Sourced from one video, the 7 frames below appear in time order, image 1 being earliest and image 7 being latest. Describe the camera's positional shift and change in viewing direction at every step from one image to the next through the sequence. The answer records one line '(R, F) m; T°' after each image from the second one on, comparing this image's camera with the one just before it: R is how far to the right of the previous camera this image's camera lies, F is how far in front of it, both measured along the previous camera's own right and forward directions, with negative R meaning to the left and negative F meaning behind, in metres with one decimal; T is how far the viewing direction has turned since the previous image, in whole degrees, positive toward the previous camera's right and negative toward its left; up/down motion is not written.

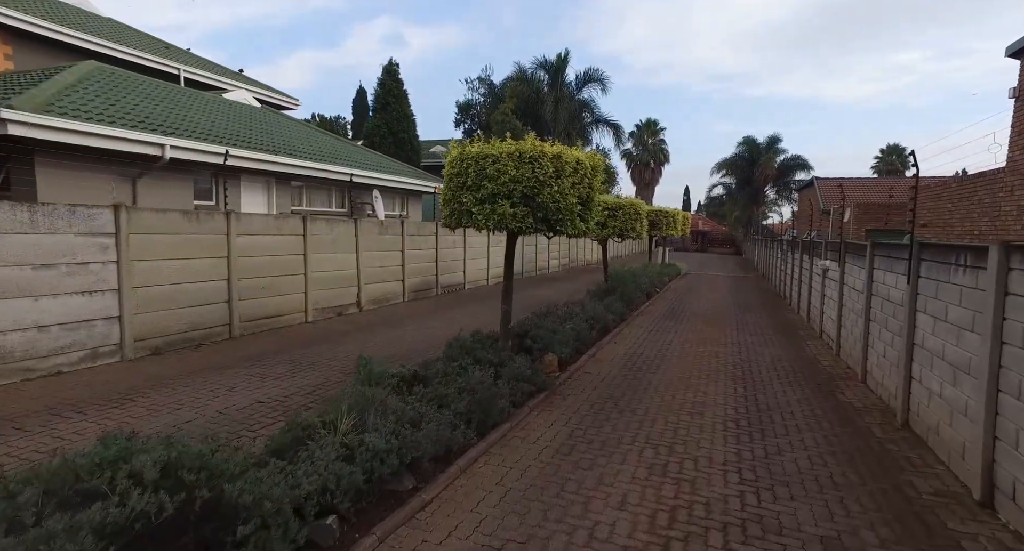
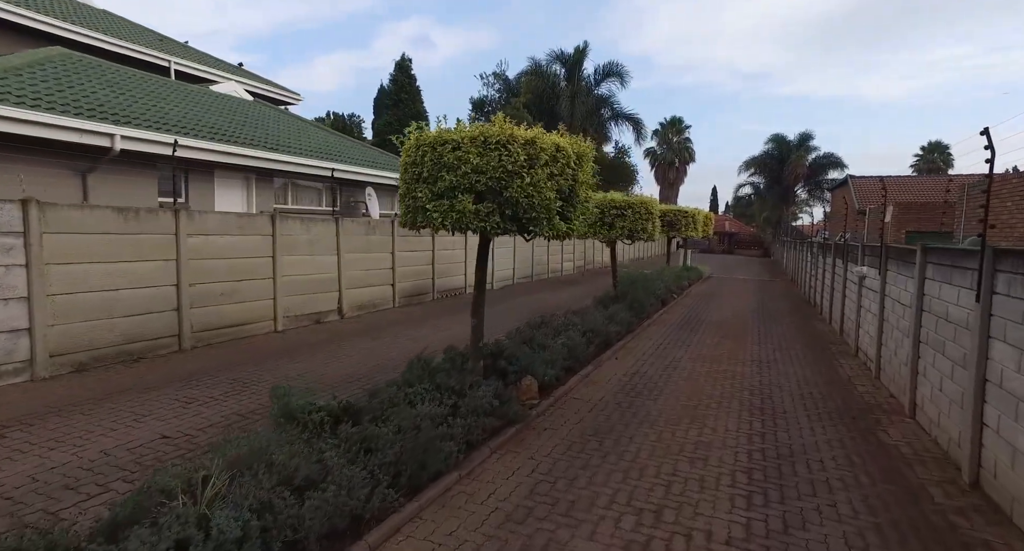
(+0.5, +1.1) m; -2°
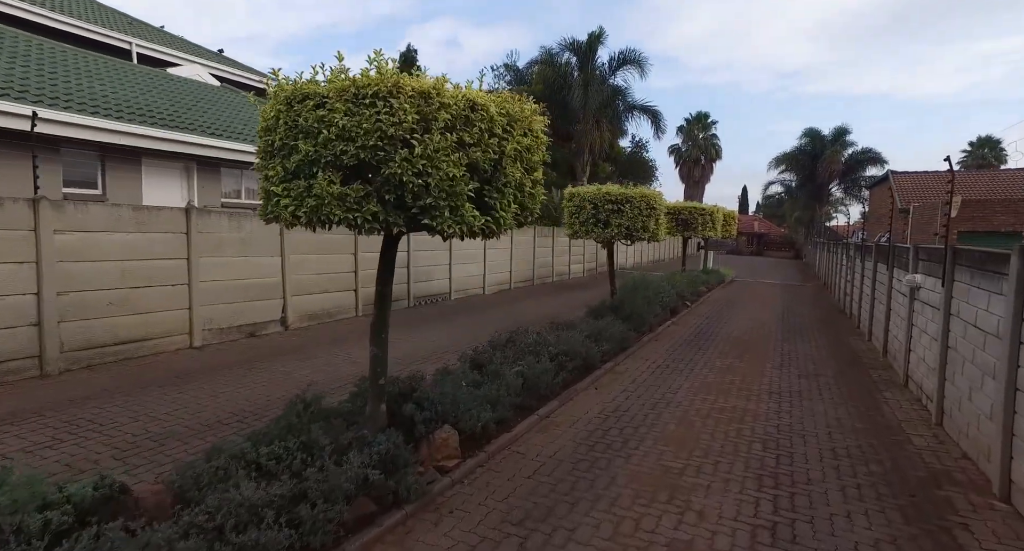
(+0.8, +1.6) m; -3°
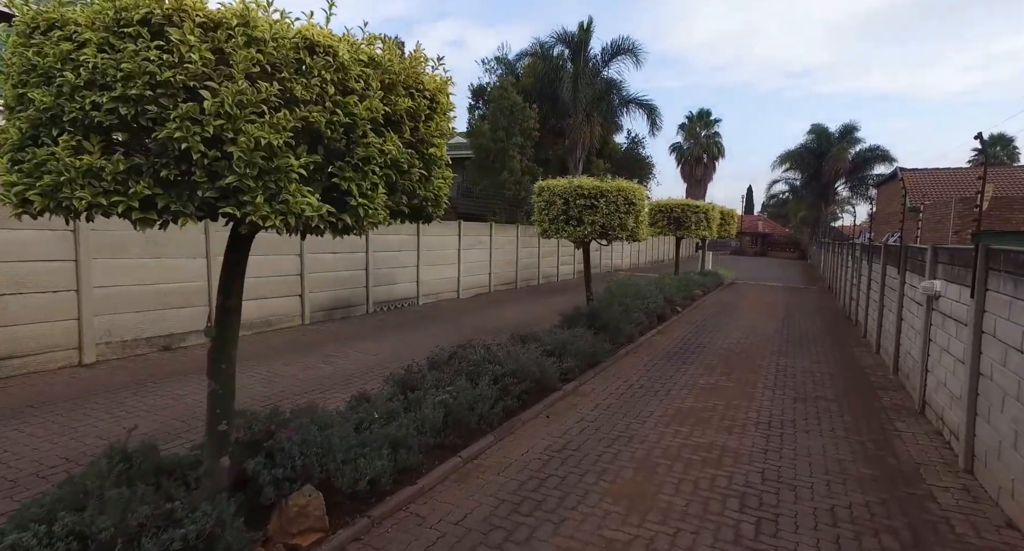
(+0.6, +1.1) m; -1°
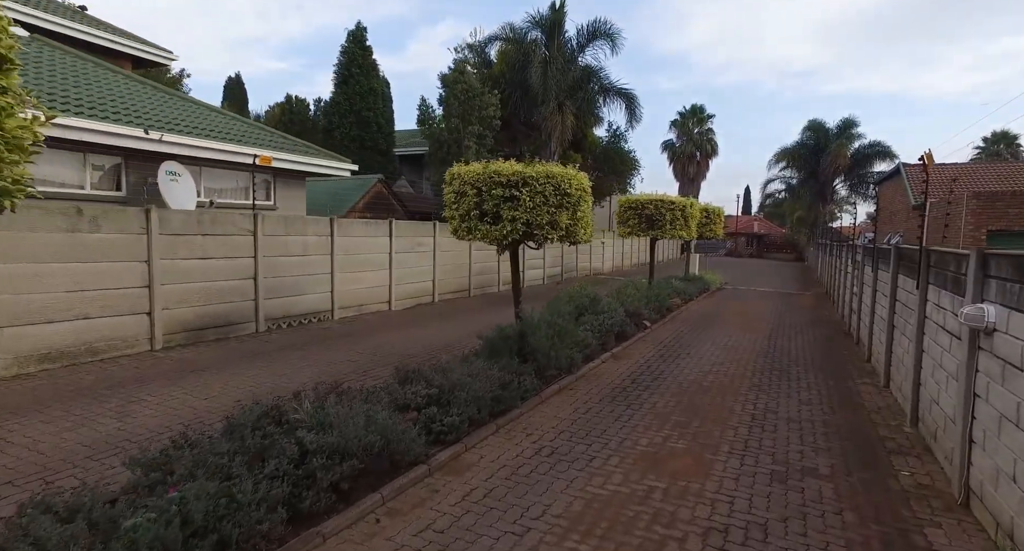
(+1.1, +2.0) m; 0°
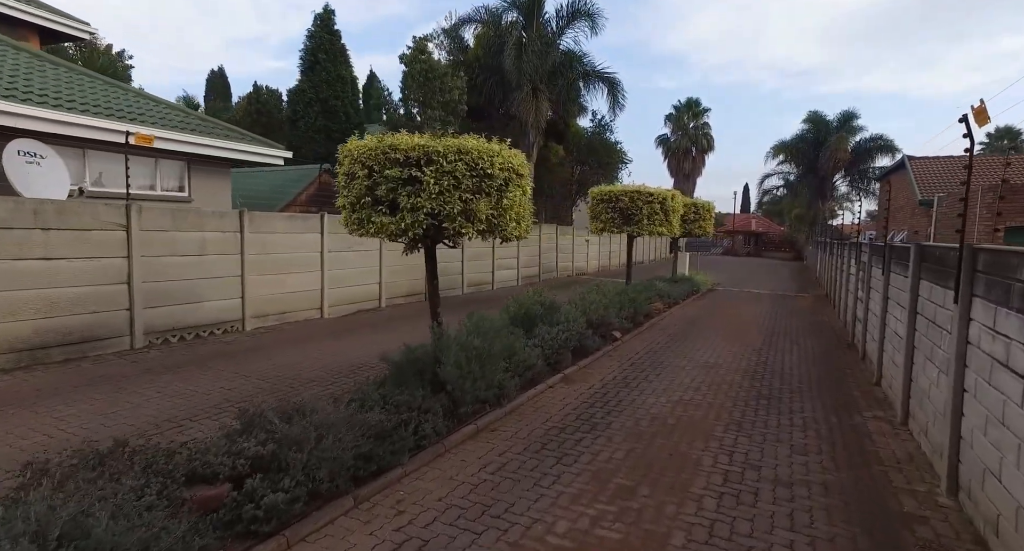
(+0.8, +1.6) m; 0°
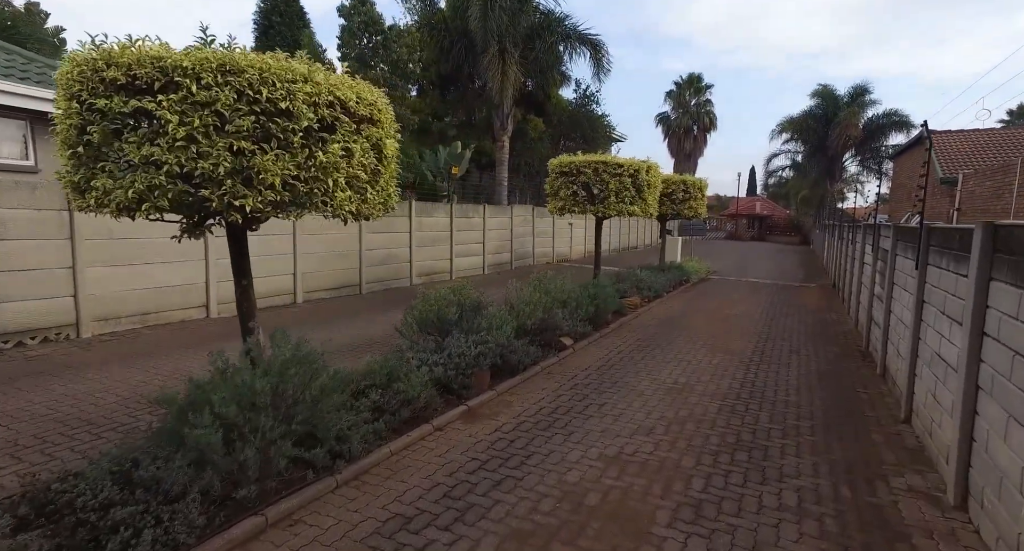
(+1.0, +2.0) m; -1°
